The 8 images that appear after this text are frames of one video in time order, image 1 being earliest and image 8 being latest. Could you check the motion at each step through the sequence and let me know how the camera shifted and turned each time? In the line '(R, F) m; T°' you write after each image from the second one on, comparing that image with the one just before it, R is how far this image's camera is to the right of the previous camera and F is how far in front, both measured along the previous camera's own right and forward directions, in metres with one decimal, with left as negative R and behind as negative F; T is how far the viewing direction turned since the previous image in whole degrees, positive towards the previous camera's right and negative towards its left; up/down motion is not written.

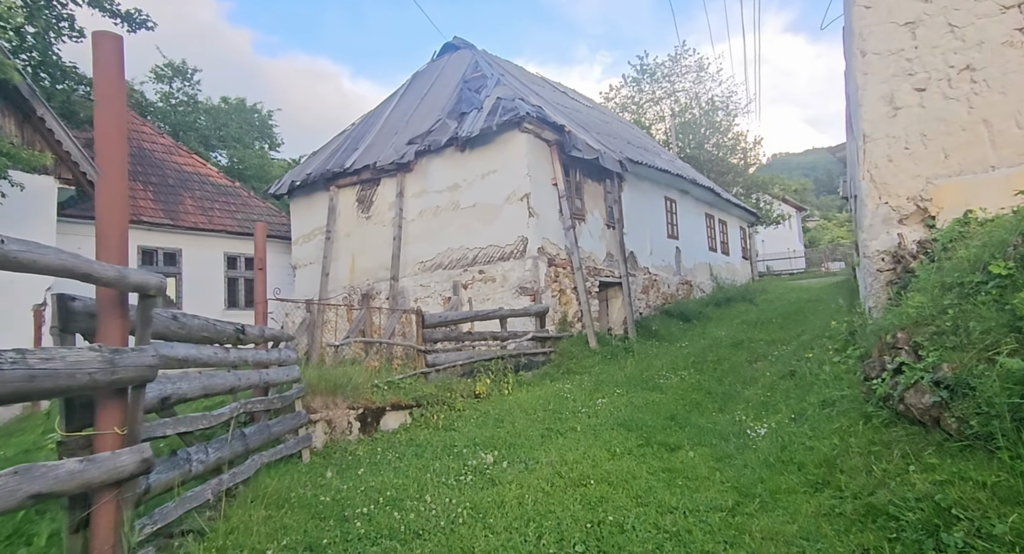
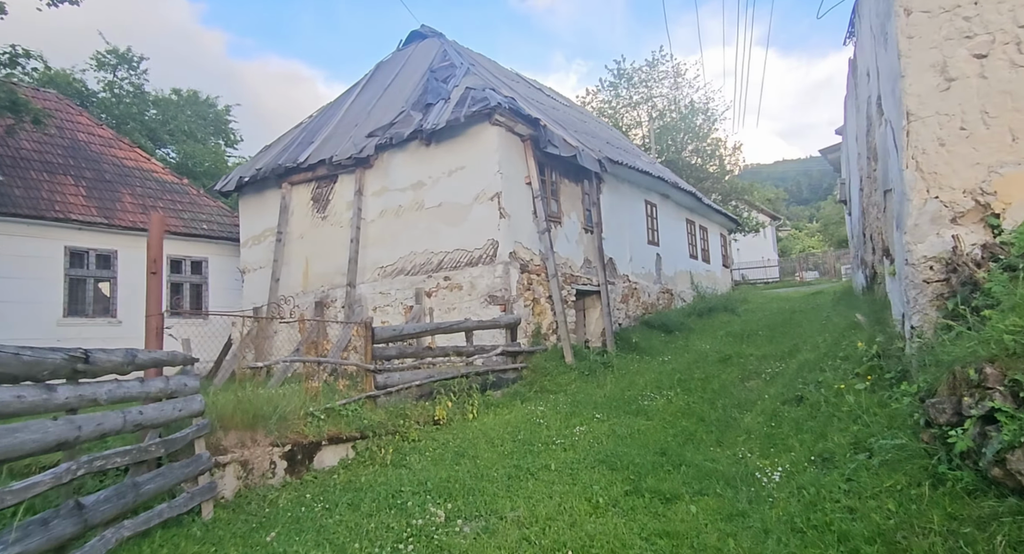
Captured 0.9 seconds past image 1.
(+0.1, +0.8) m; +3°
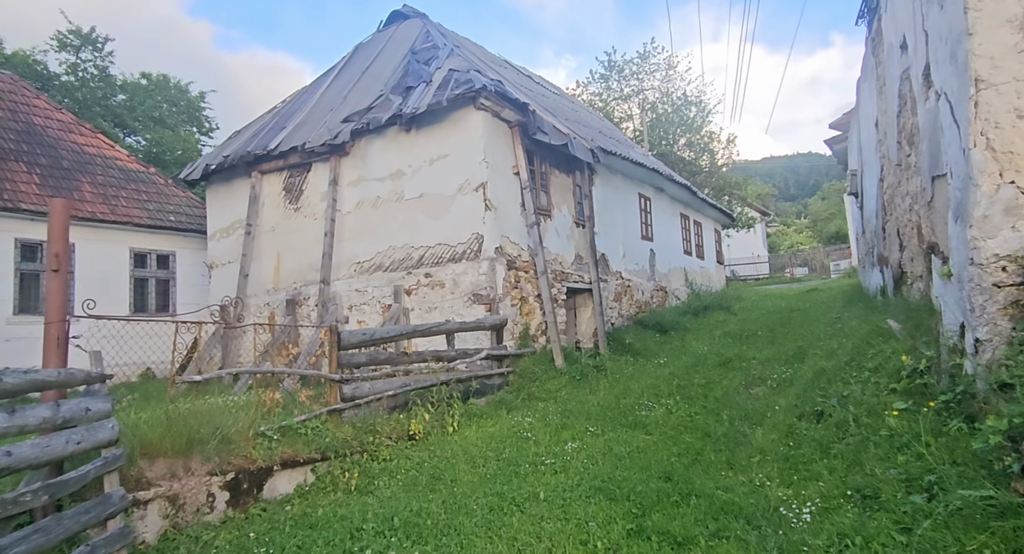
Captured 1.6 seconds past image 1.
(0.0, +0.6) m; +1°
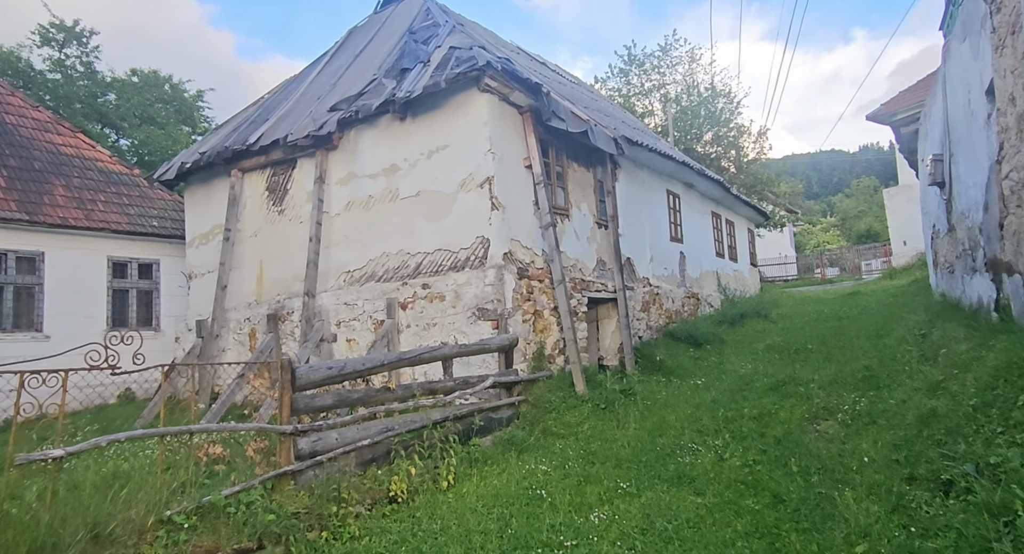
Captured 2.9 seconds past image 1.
(+0.1, +1.1) m; -2°
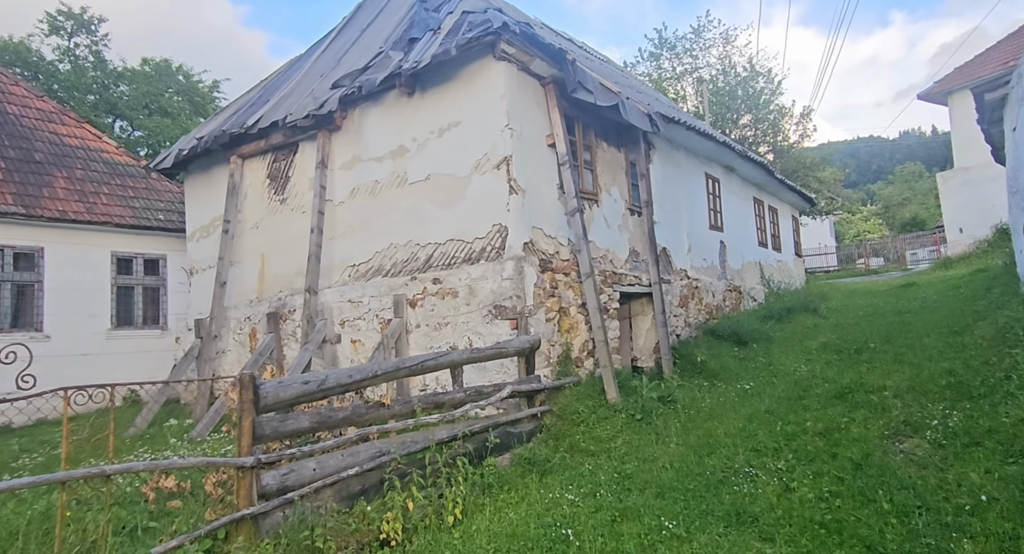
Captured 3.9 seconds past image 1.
(+0.1, +0.7) m; -3°
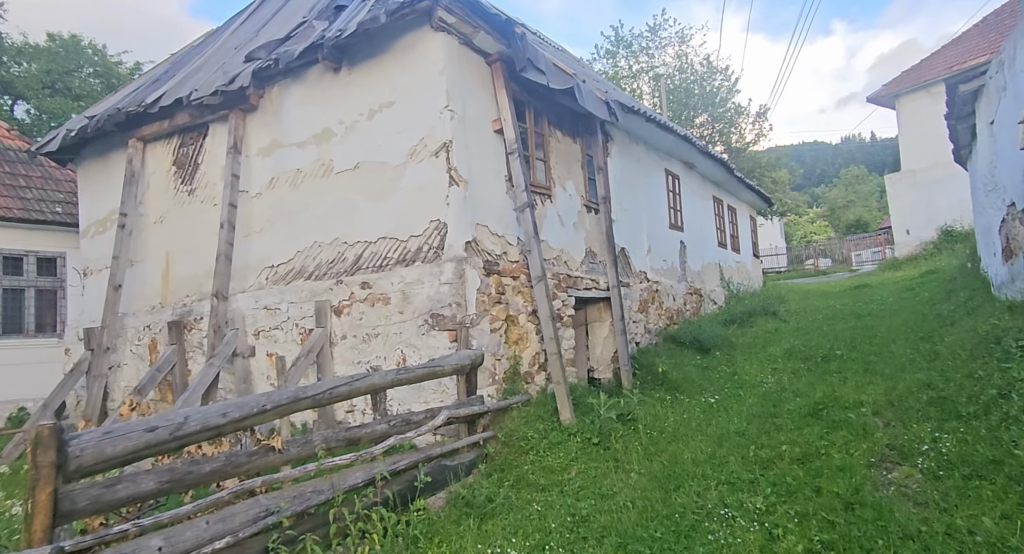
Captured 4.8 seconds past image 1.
(+0.2, +0.7) m; +4°
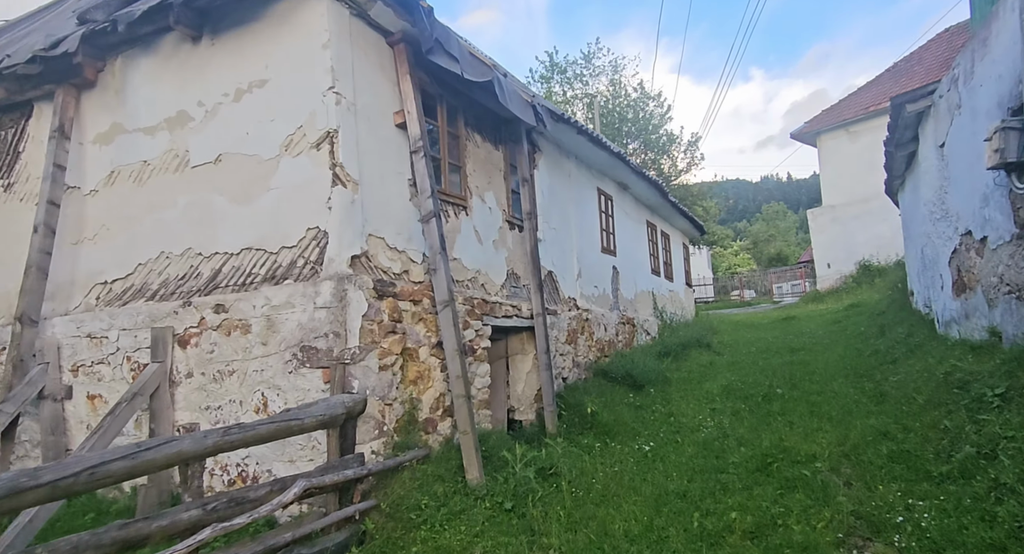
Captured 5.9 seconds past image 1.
(+0.3, +0.8) m; +7°
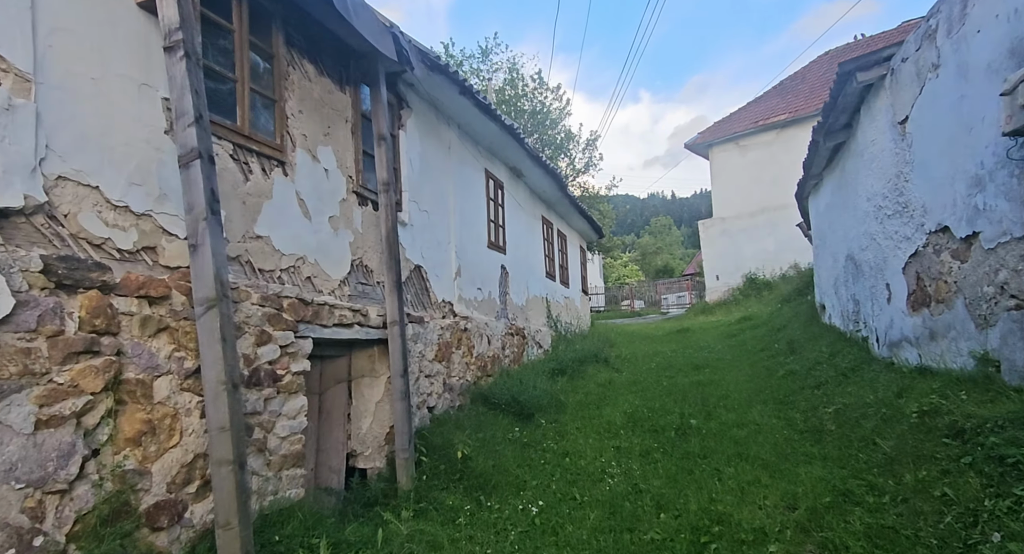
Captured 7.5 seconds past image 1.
(+0.4, +1.4) m; +11°
